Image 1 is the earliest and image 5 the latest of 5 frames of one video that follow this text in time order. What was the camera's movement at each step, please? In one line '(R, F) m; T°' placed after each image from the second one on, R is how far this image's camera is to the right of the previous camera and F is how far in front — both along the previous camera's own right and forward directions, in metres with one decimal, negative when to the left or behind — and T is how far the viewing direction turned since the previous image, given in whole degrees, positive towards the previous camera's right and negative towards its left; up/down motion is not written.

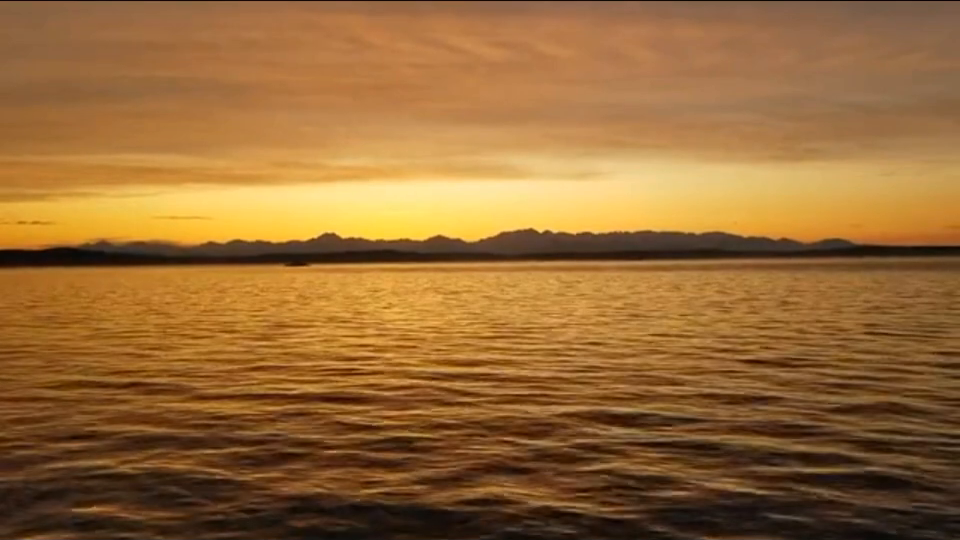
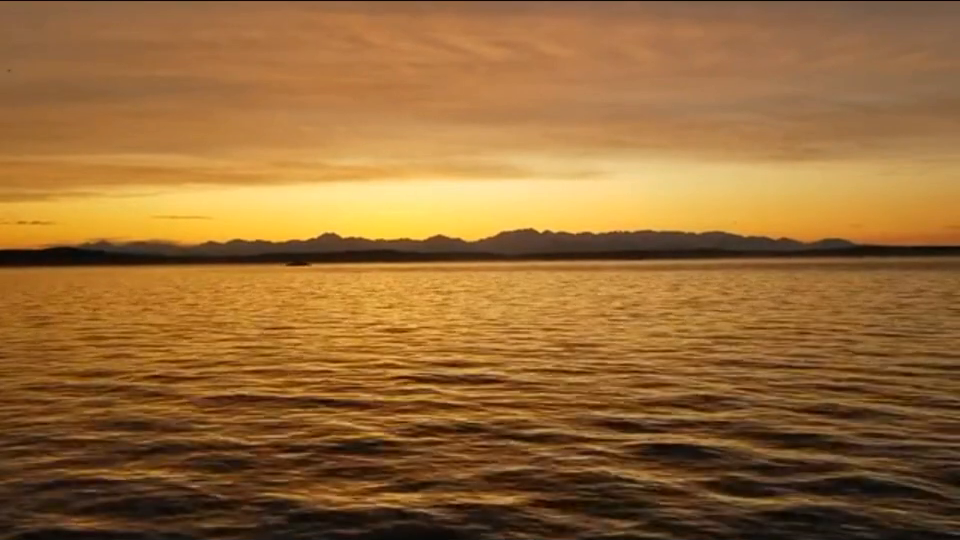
(+2.2, -6.6) m; 0°
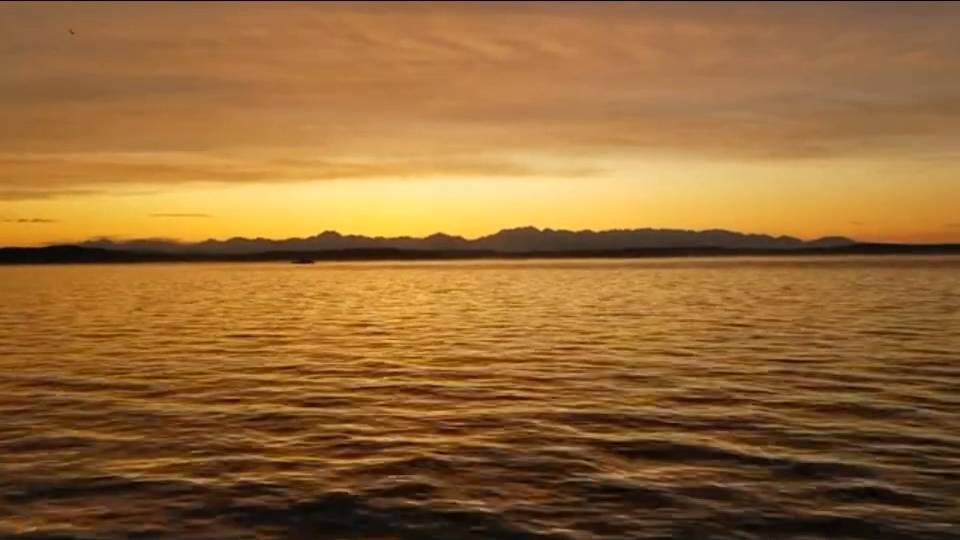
(+1.1, +1.5) m; 0°
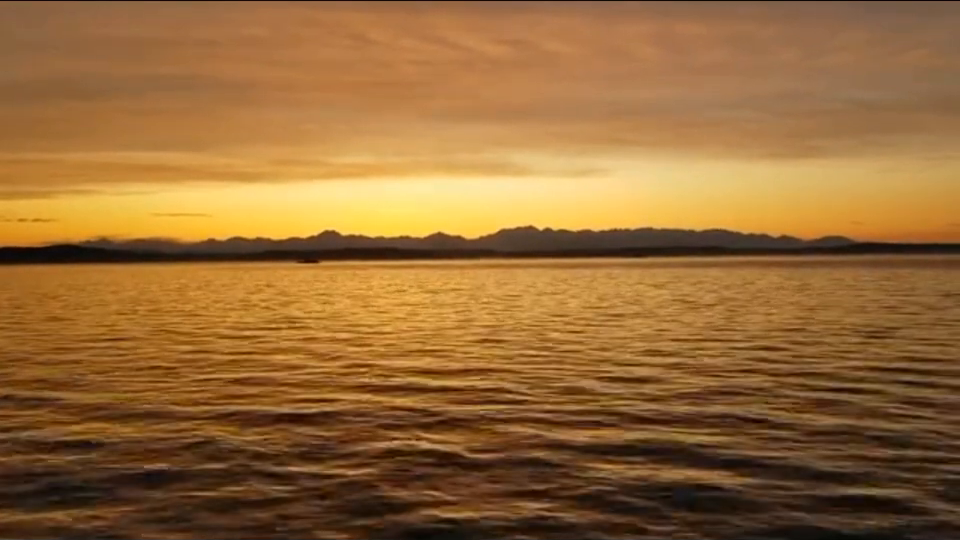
(+1.7, +2.9) m; 0°
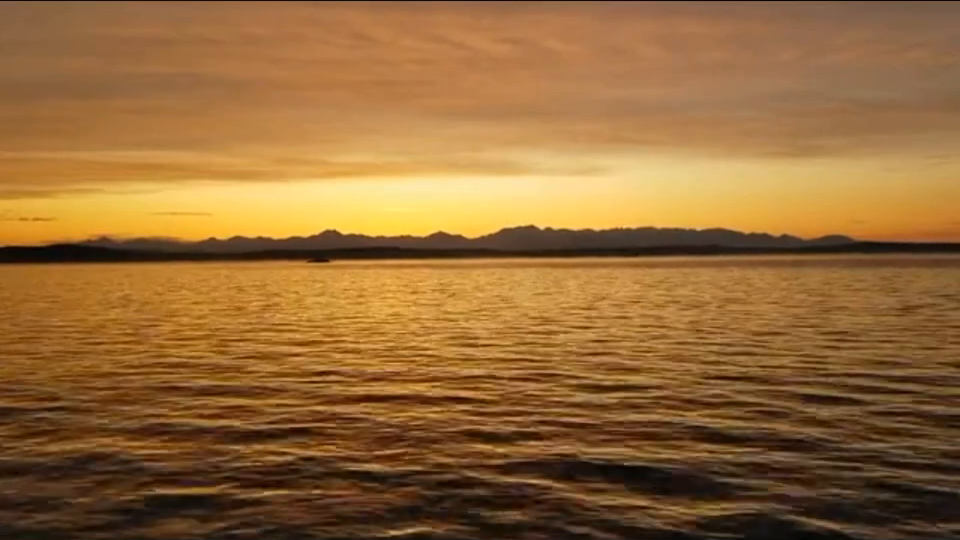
(+1.3, +2.5) m; 0°
